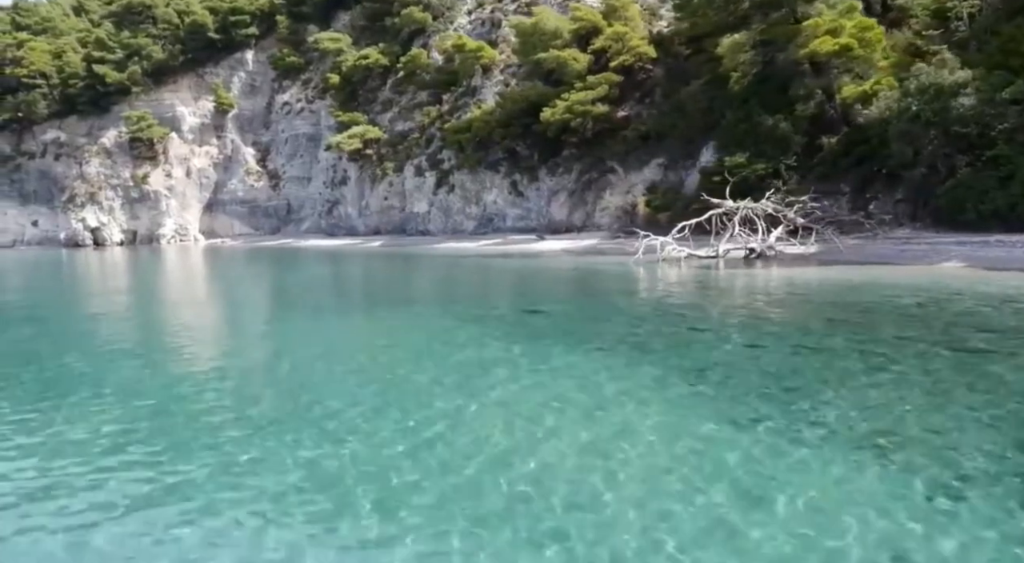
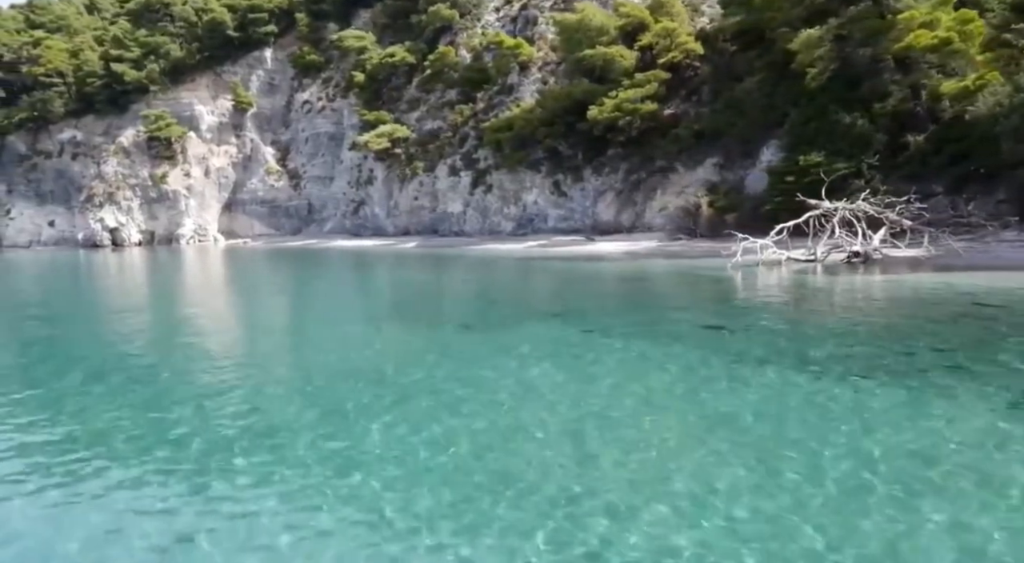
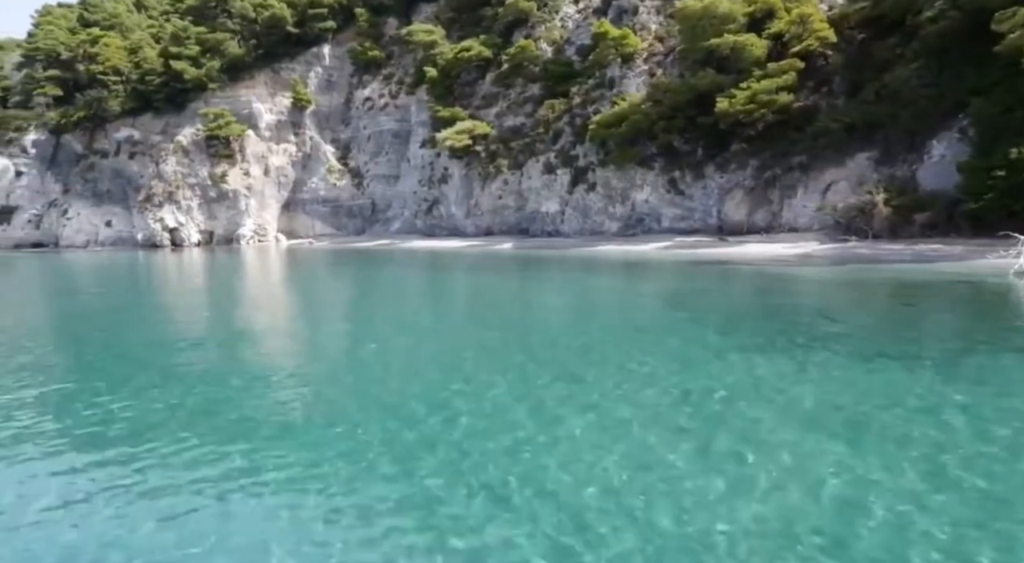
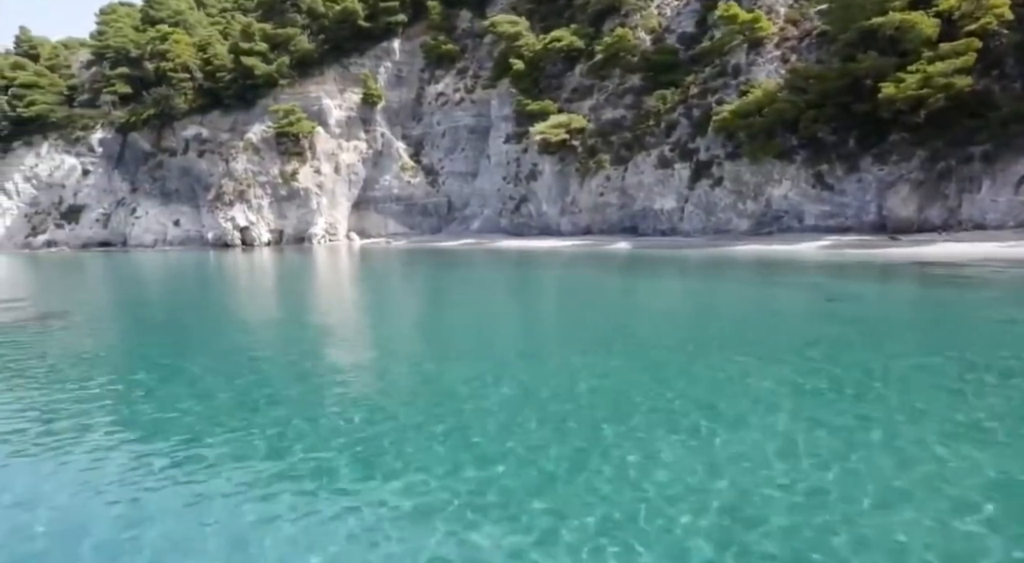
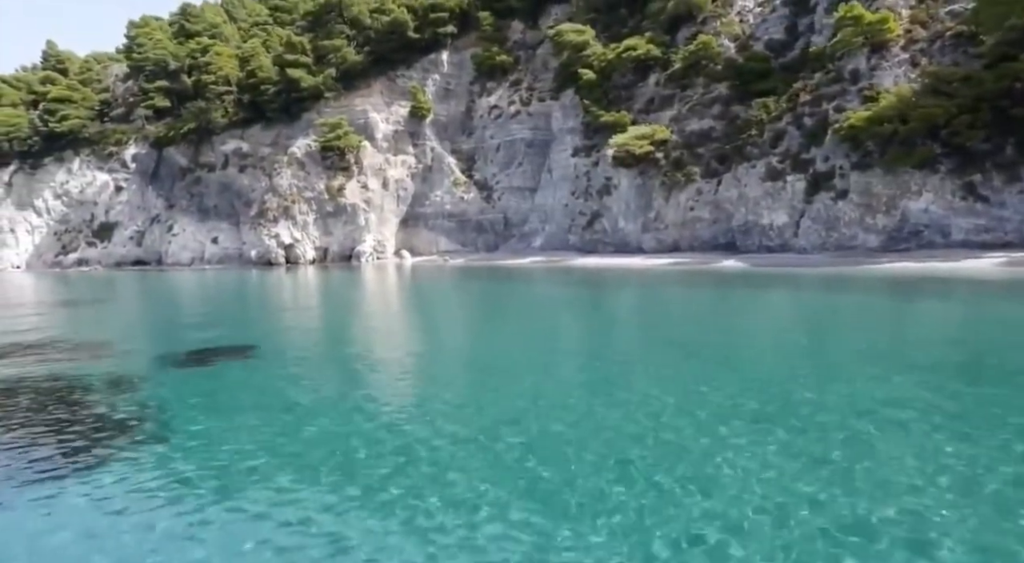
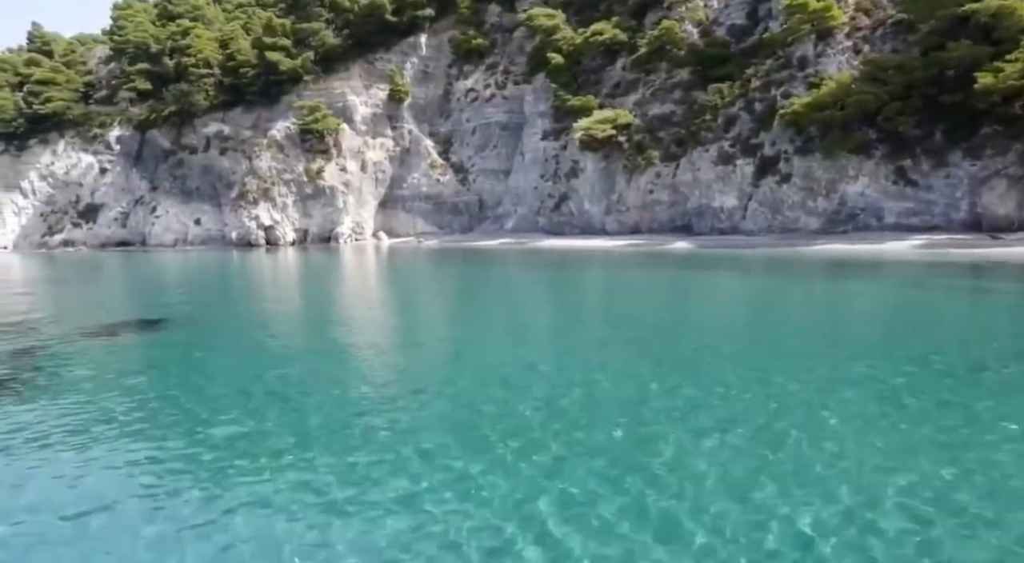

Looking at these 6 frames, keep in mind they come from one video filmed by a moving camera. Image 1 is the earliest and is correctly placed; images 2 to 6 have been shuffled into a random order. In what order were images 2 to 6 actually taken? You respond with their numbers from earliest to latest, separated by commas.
2, 3, 4, 6, 5
